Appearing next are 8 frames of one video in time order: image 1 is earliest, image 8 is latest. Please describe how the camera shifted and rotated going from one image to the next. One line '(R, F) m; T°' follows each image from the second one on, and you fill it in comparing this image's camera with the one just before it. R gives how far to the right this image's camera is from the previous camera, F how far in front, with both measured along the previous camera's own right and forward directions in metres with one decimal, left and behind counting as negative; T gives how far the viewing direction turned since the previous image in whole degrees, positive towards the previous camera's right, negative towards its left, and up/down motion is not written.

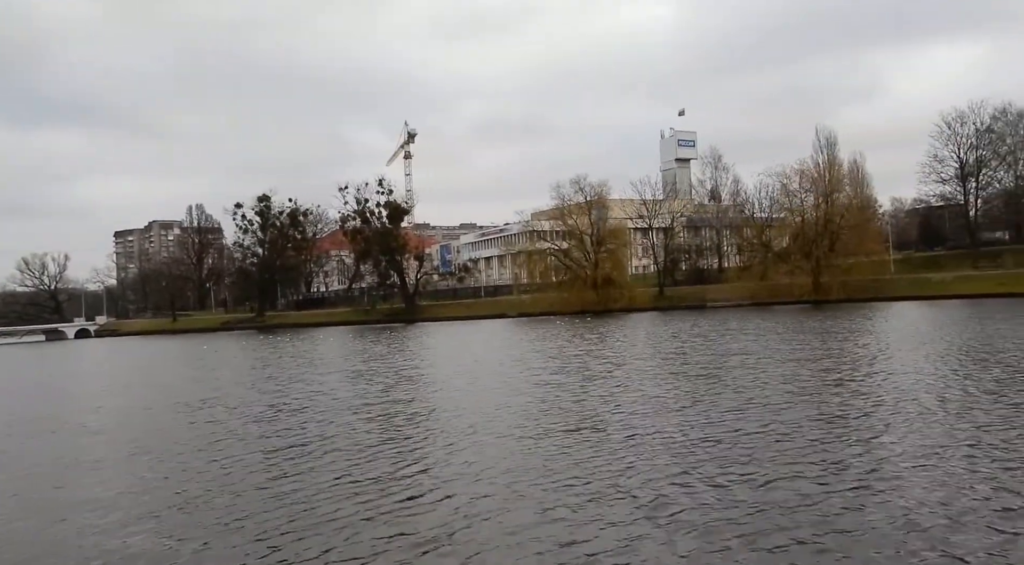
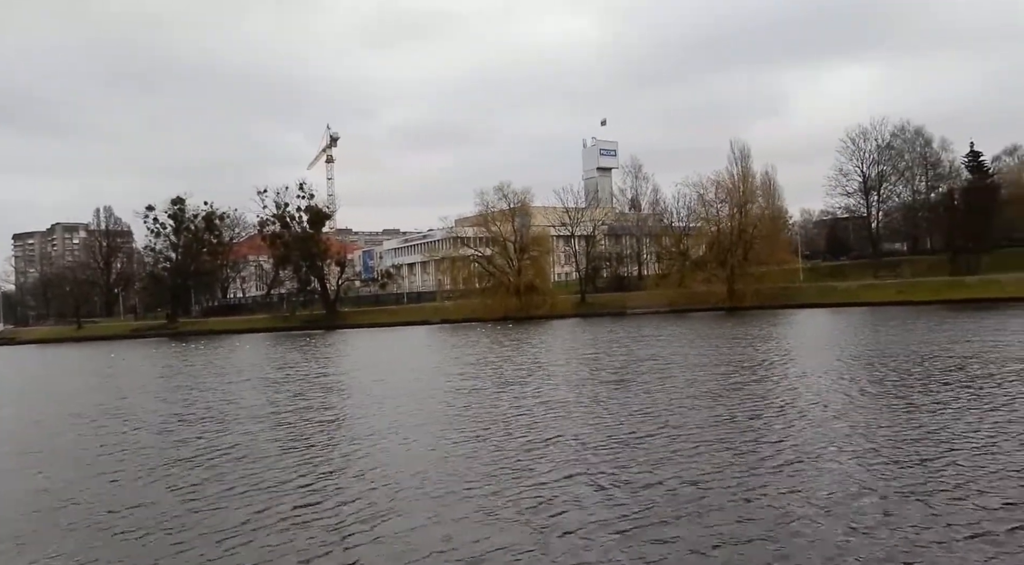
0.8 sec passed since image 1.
(+0.6, -0.4) m; +5°
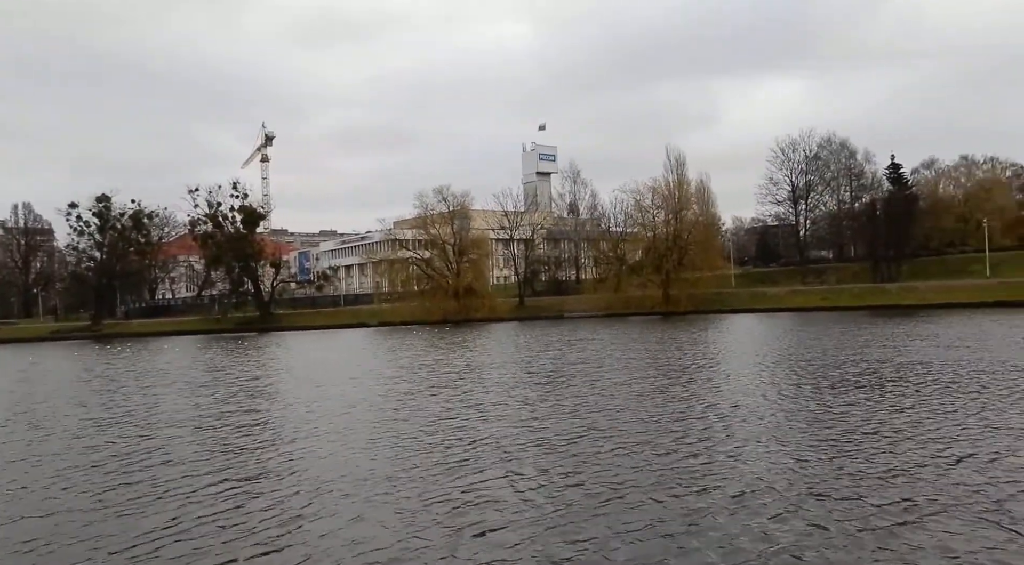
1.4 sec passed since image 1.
(+0.5, -0.2) m; +4°
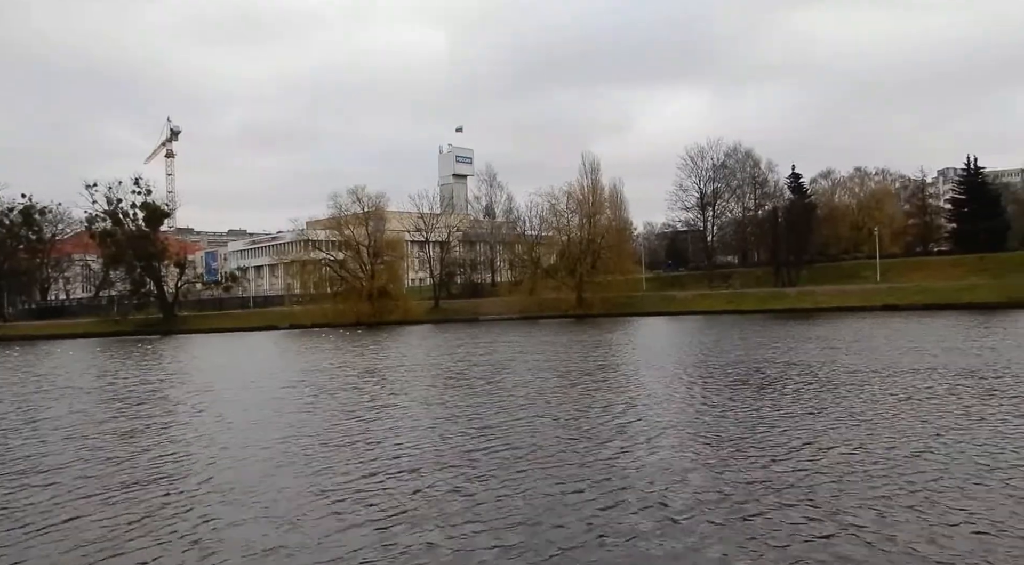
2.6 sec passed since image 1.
(+0.4, -0.1) m; +6°
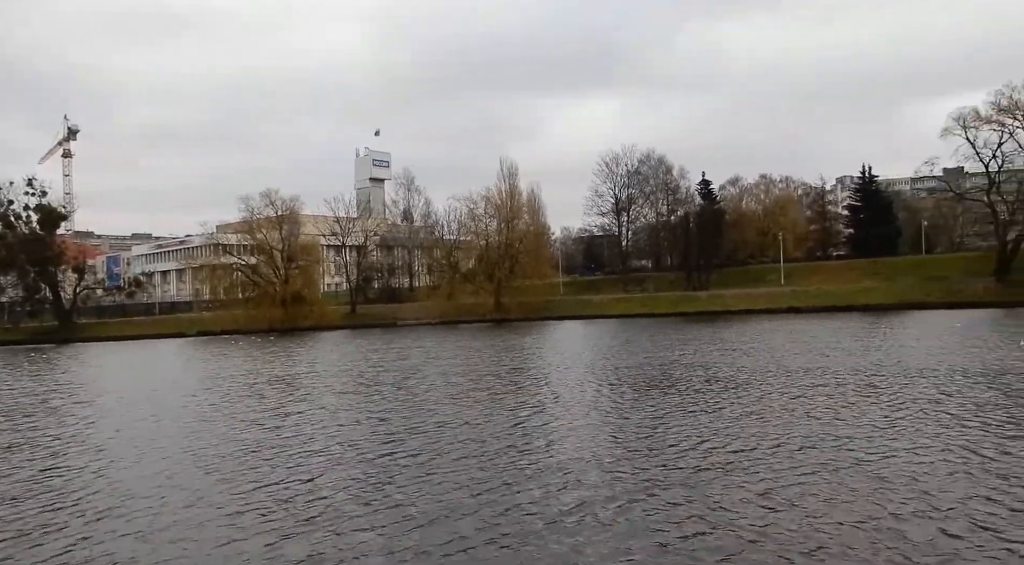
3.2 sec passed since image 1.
(+0.5, +0.1) m; +6°
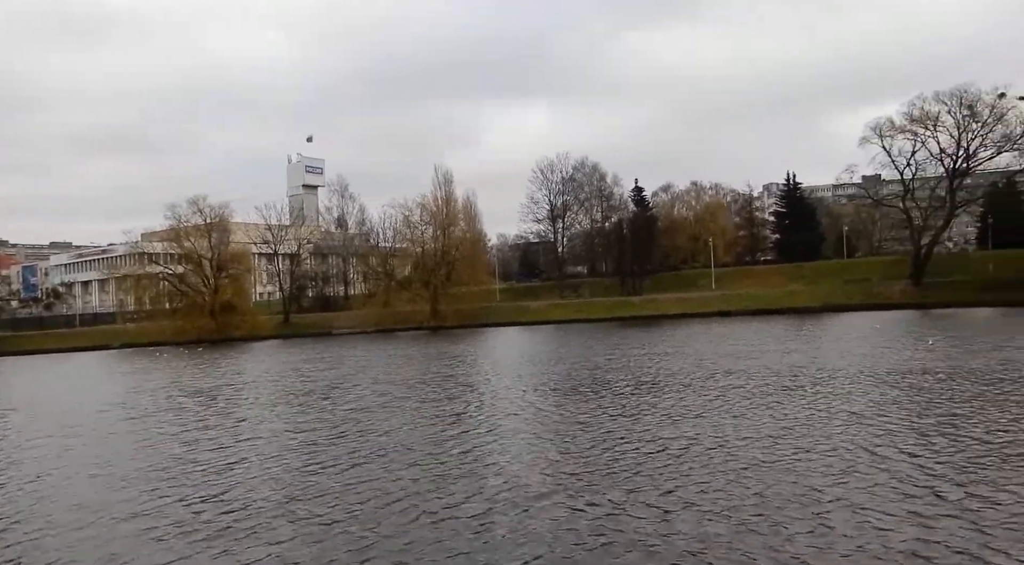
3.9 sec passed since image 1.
(+0.2, 0.0) m; +5°
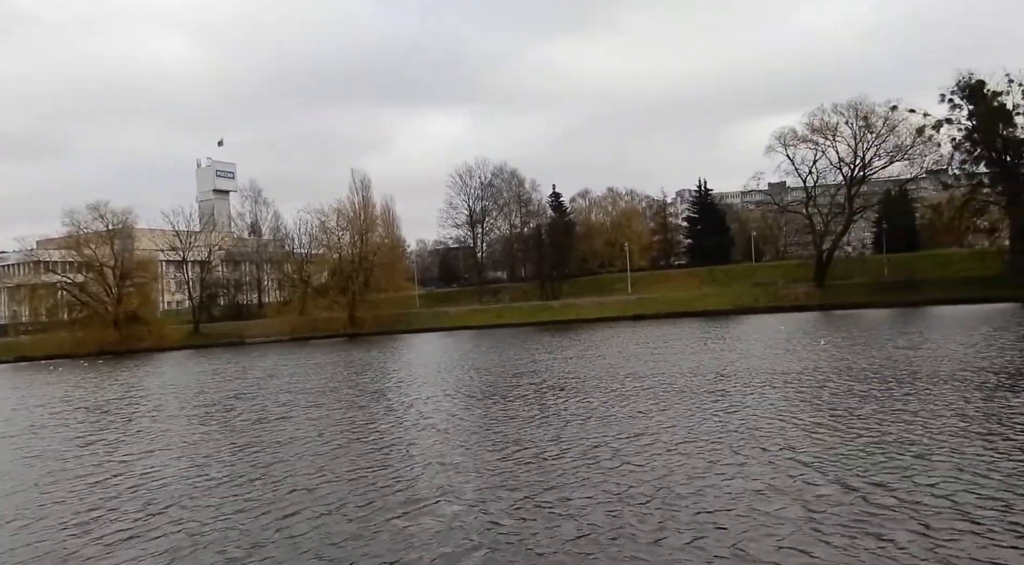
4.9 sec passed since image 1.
(+0.2, +0.1) m; +6°
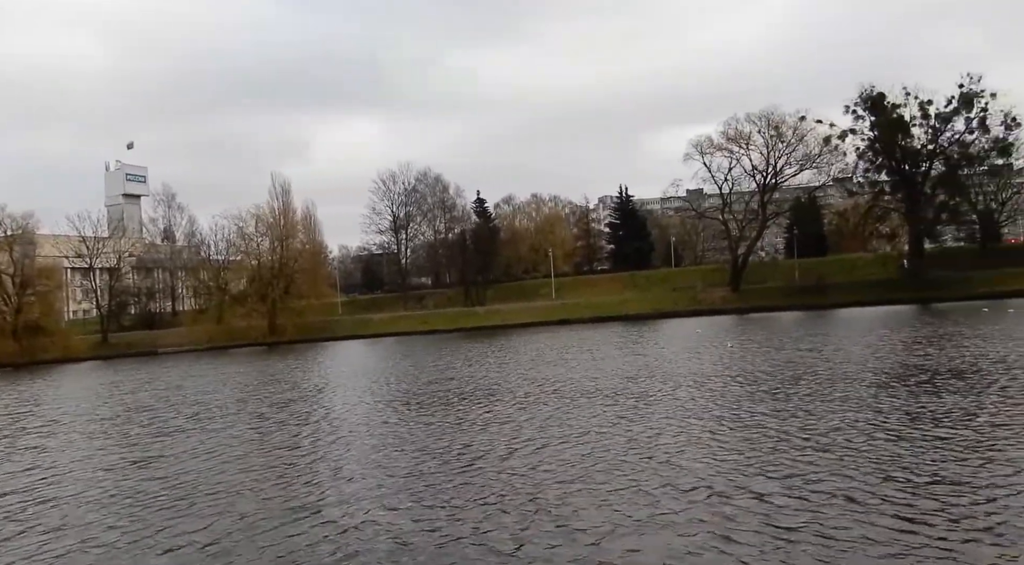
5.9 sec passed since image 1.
(+0.2, +0.2) m; +5°
